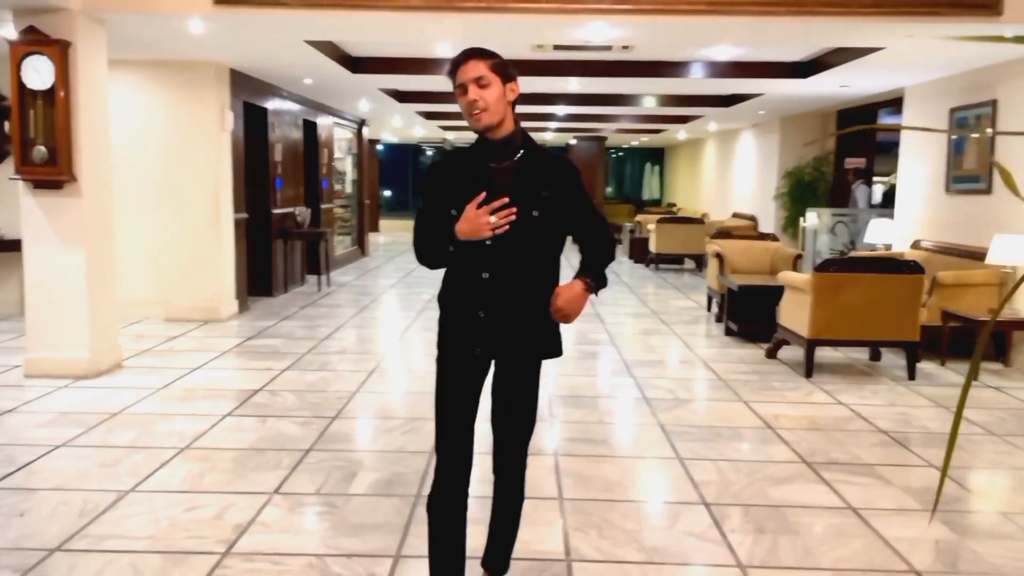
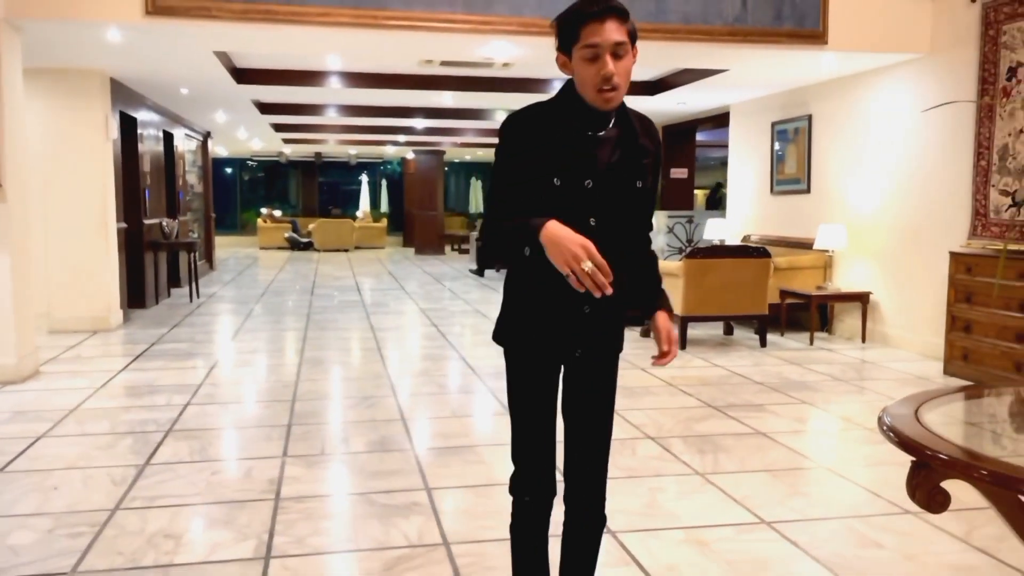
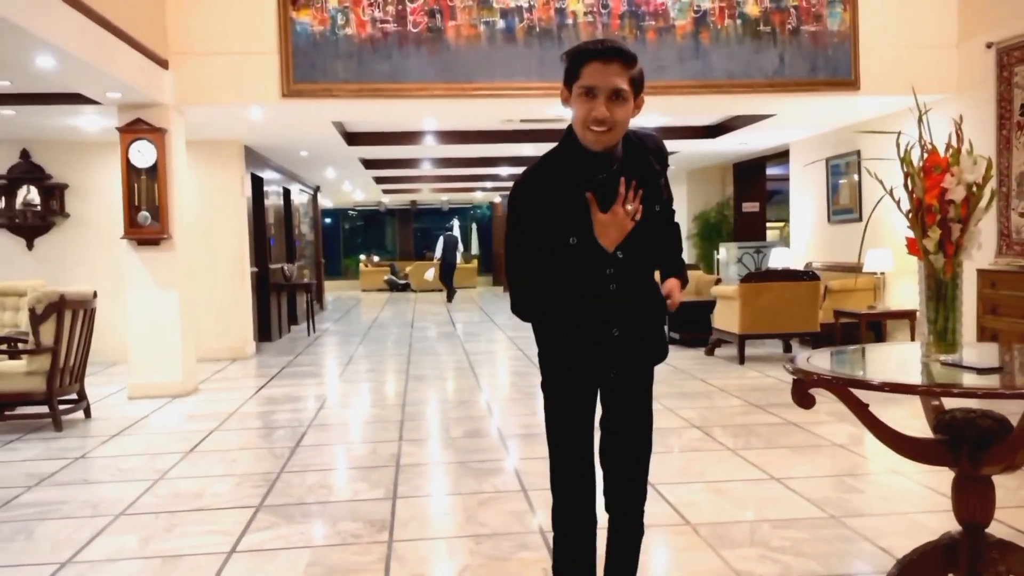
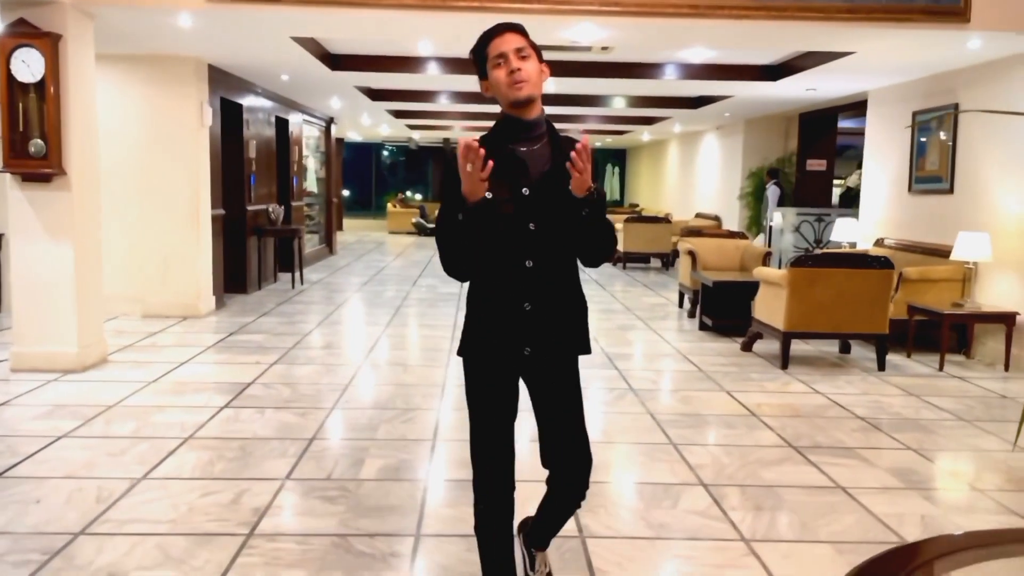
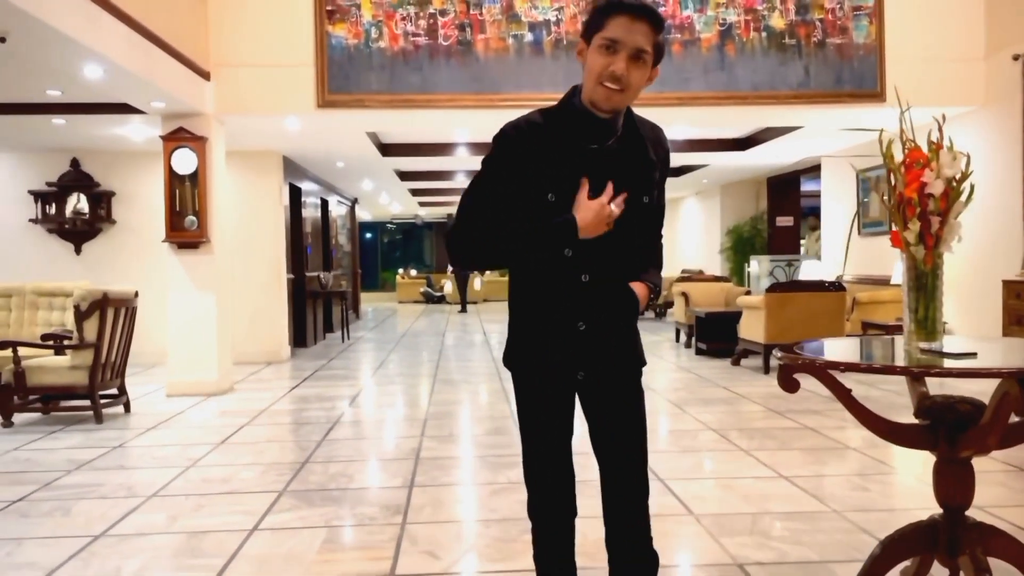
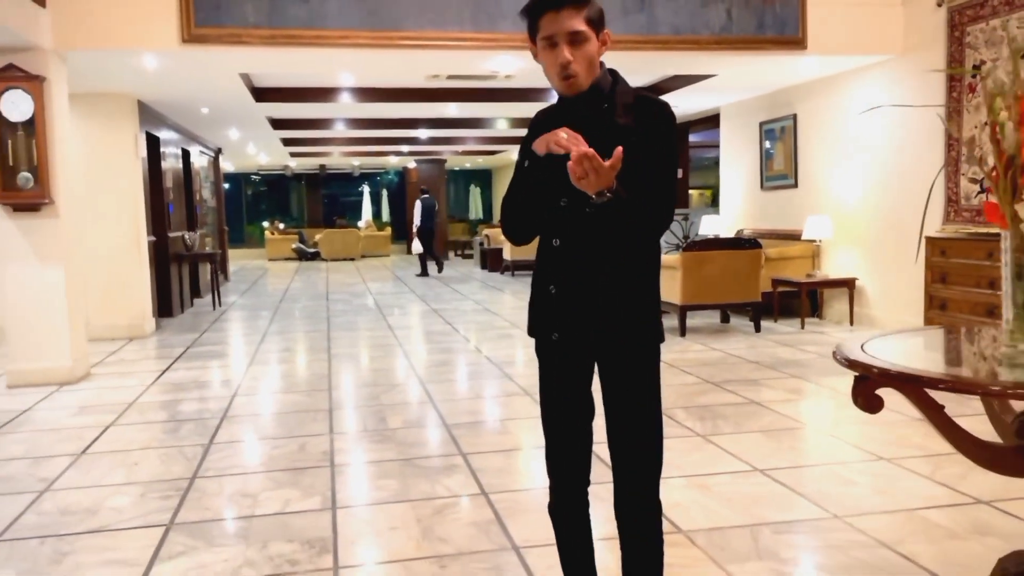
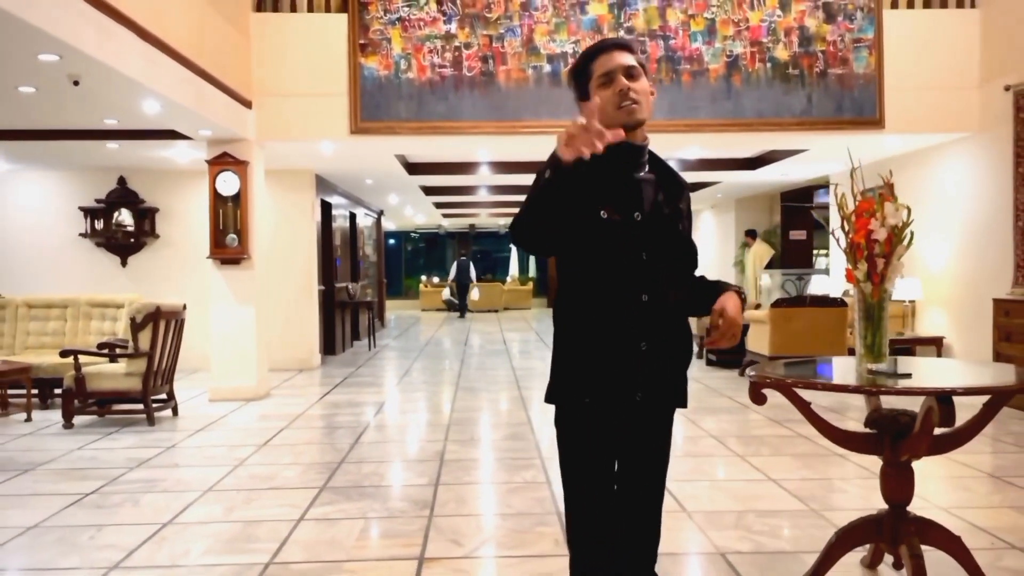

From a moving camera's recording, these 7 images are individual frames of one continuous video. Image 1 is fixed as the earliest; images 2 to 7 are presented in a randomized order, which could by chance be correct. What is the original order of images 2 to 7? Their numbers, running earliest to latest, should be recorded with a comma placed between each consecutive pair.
4, 2, 6, 3, 5, 7
